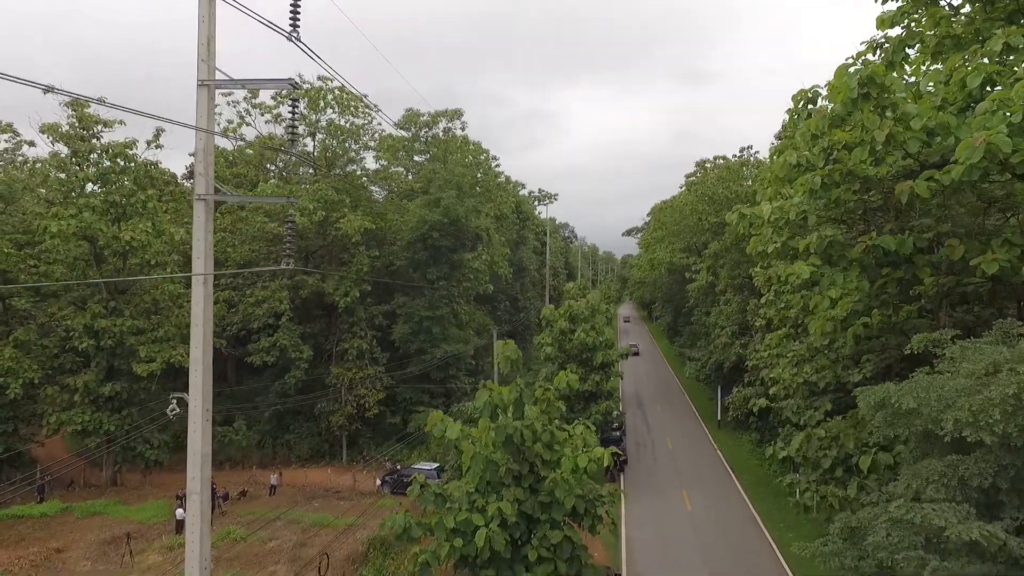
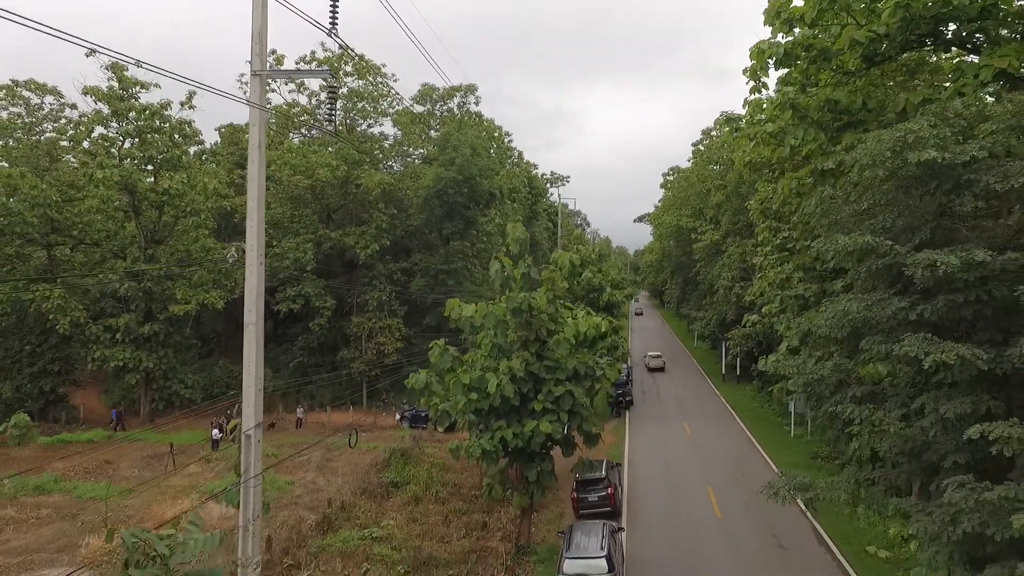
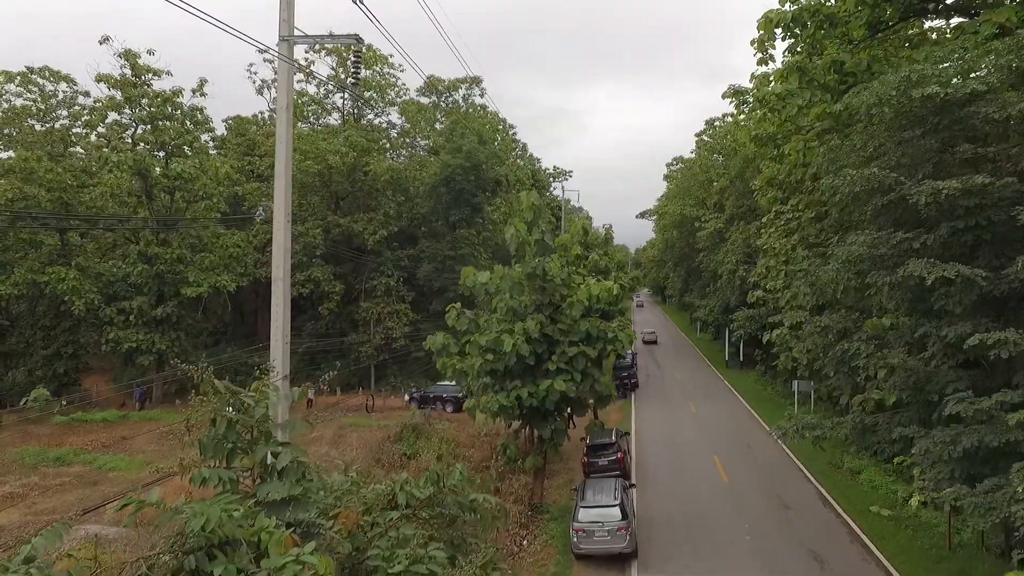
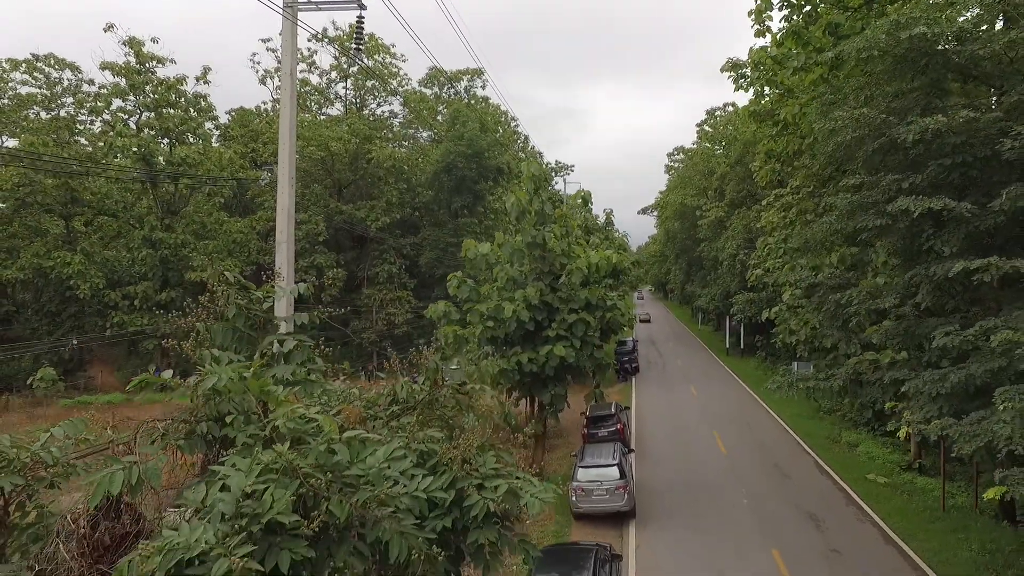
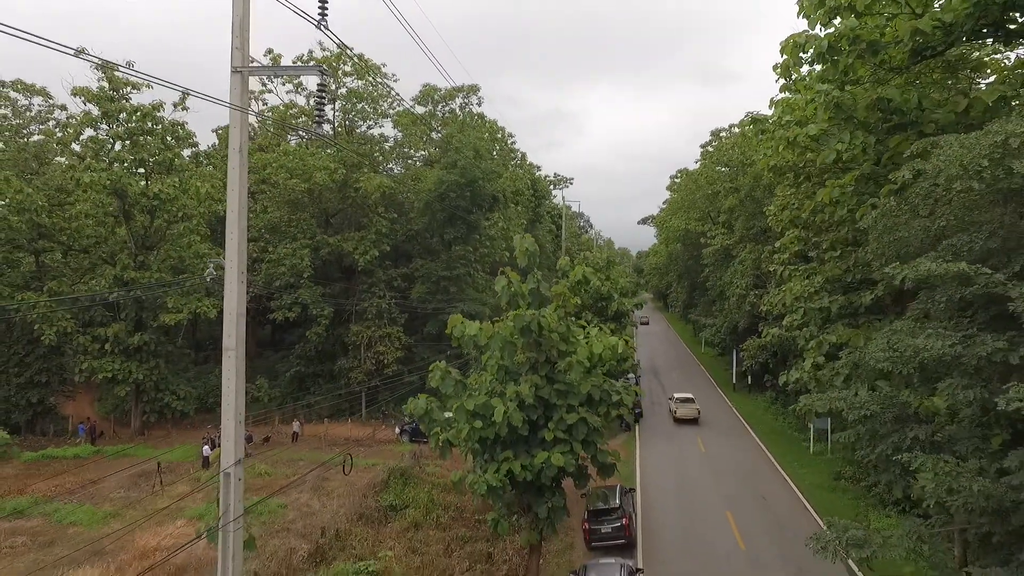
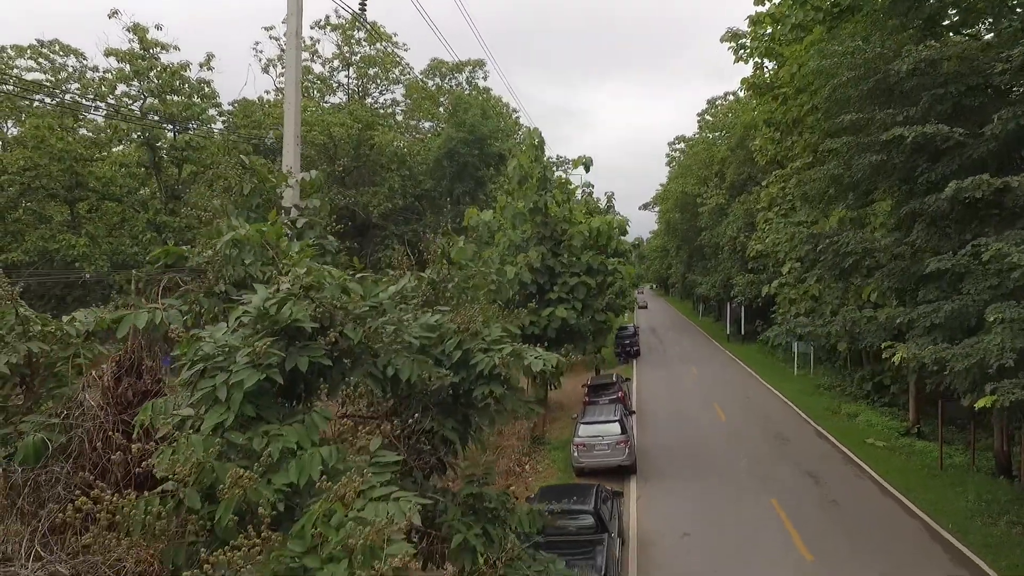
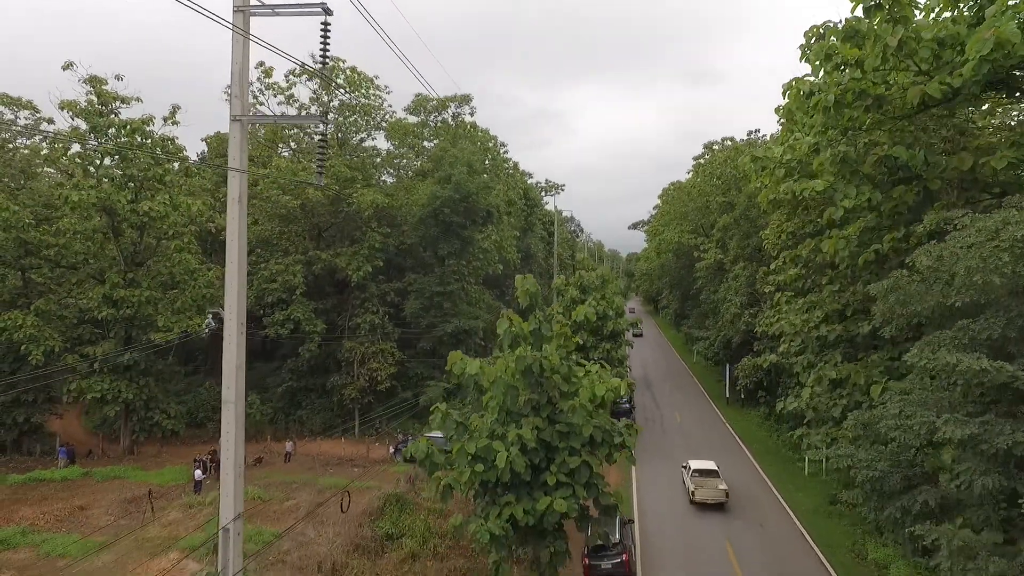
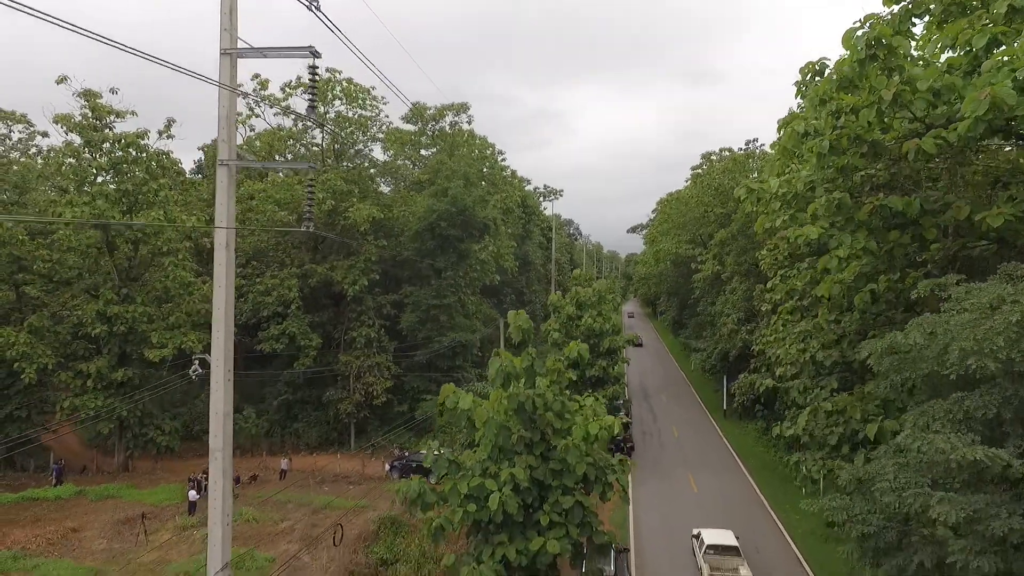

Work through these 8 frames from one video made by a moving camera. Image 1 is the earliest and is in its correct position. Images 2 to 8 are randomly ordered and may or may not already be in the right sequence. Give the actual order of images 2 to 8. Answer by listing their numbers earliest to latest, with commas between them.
8, 7, 5, 2, 3, 4, 6
